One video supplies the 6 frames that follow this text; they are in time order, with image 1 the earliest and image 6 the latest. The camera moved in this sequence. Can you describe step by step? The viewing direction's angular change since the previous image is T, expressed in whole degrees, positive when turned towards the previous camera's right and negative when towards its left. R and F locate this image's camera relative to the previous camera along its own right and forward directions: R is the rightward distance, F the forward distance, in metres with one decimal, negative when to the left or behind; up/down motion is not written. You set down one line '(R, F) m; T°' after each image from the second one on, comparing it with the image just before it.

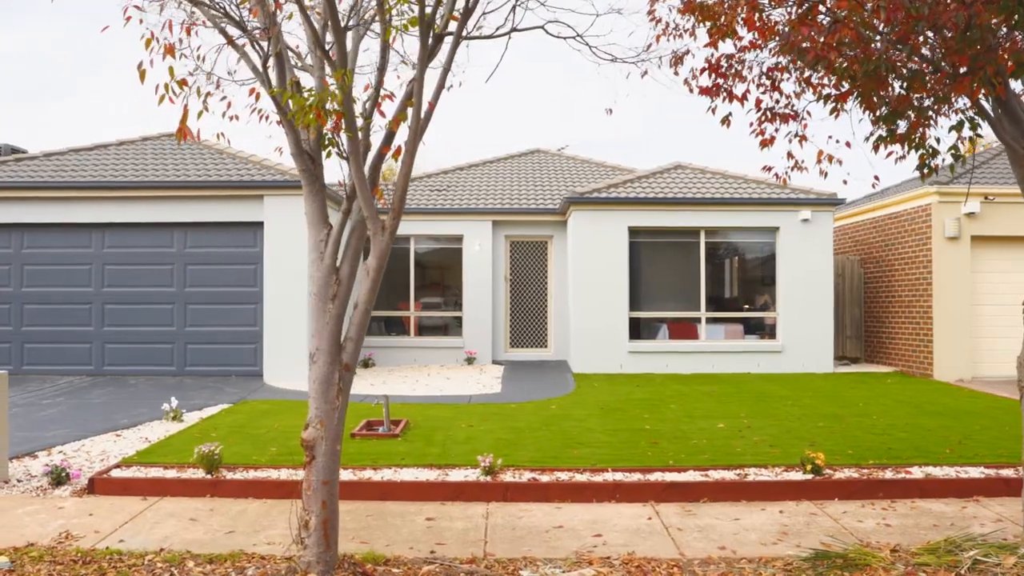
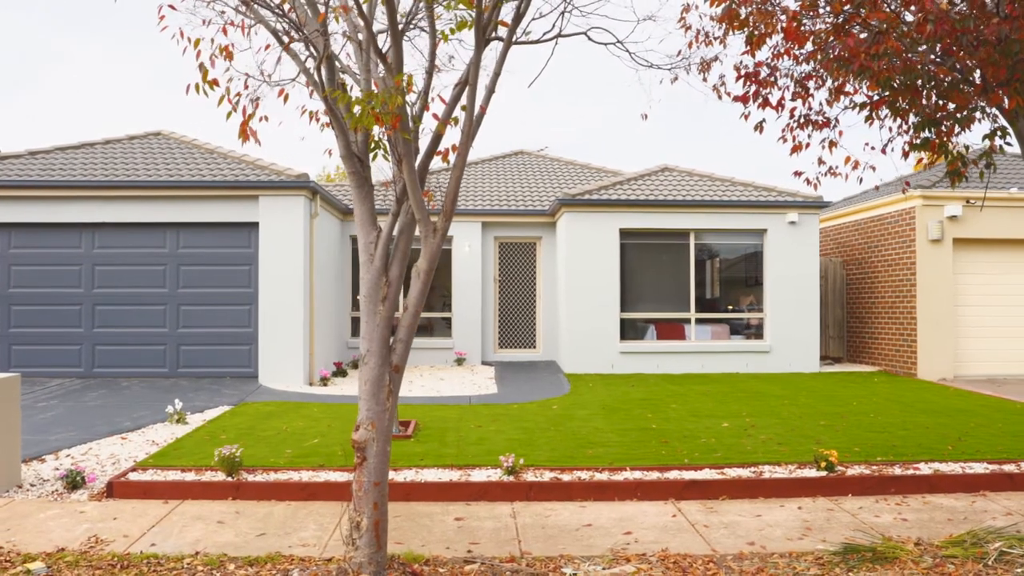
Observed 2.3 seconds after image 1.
(-0.5, -0.1) m; +3°
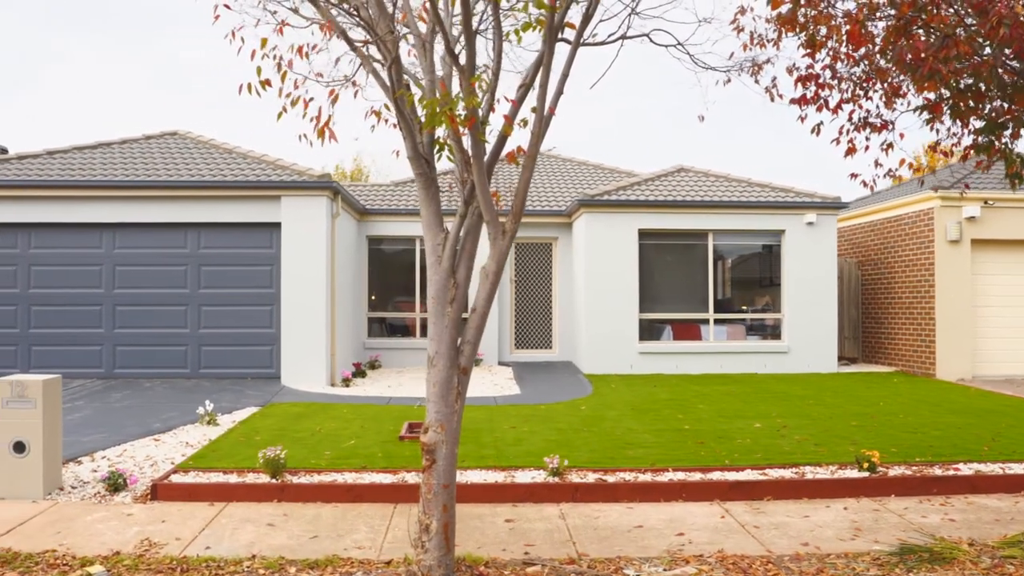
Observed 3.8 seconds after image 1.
(-0.5, 0.0) m; +1°
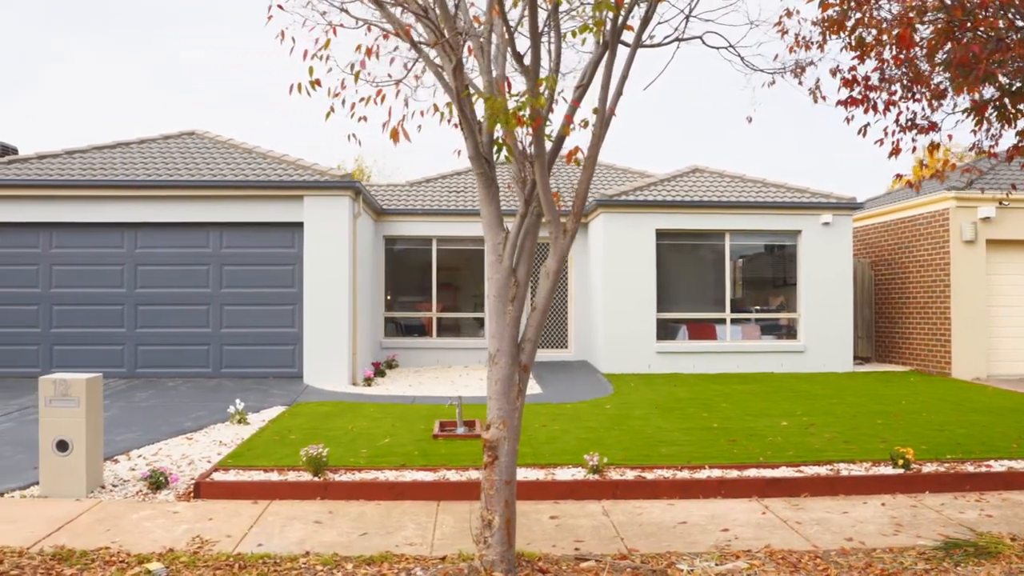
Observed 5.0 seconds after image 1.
(-0.4, -0.1) m; 0°
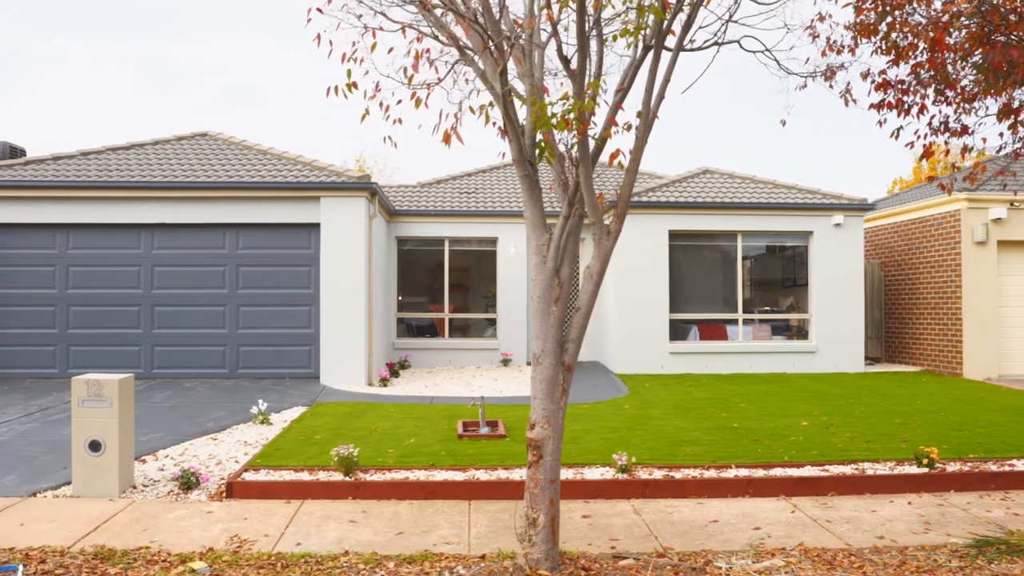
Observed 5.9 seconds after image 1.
(-0.3, 0.0) m; 0°
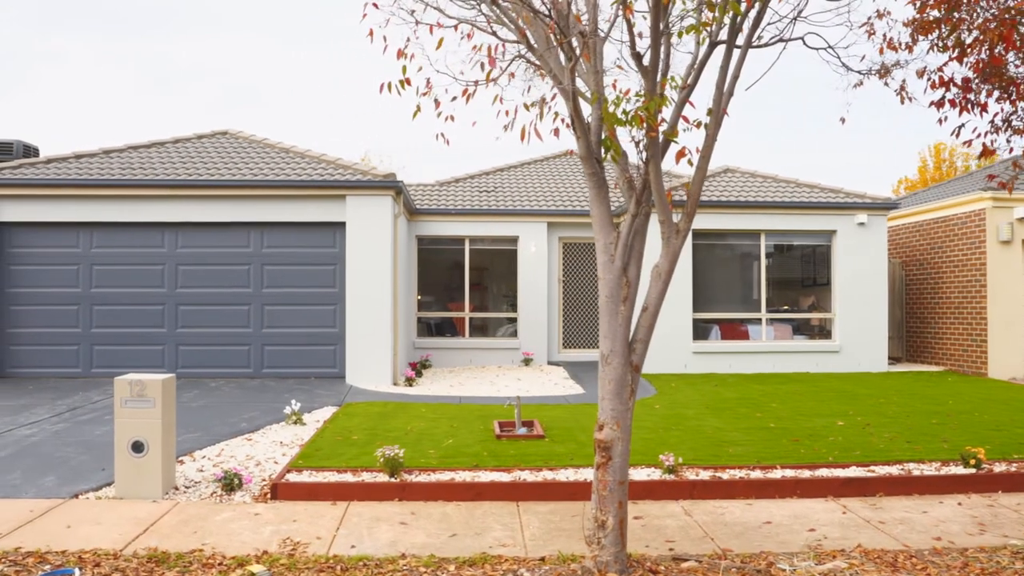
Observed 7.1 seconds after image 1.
(-0.4, +0.1) m; 0°
